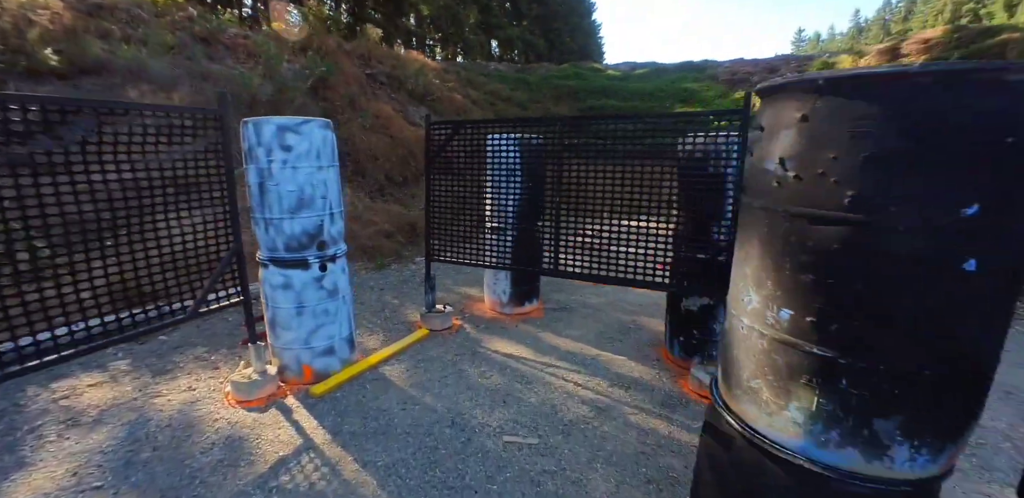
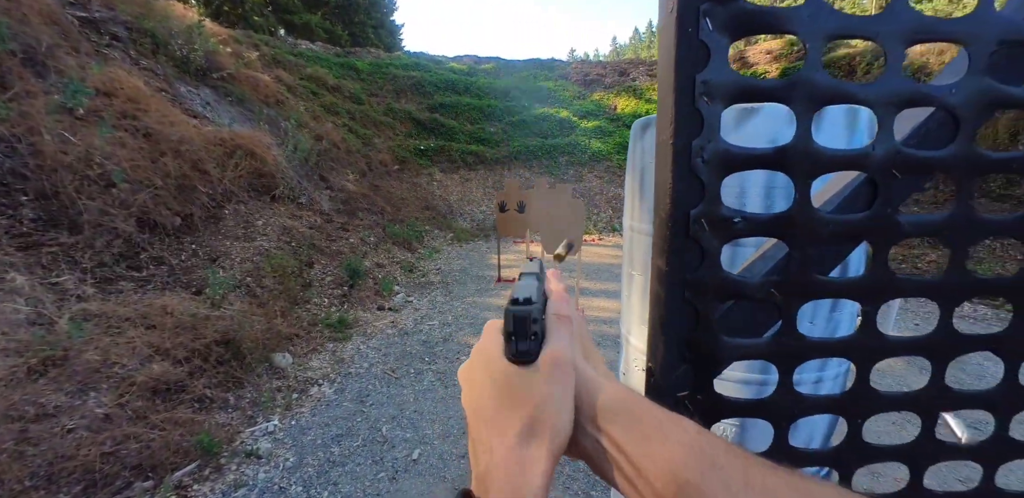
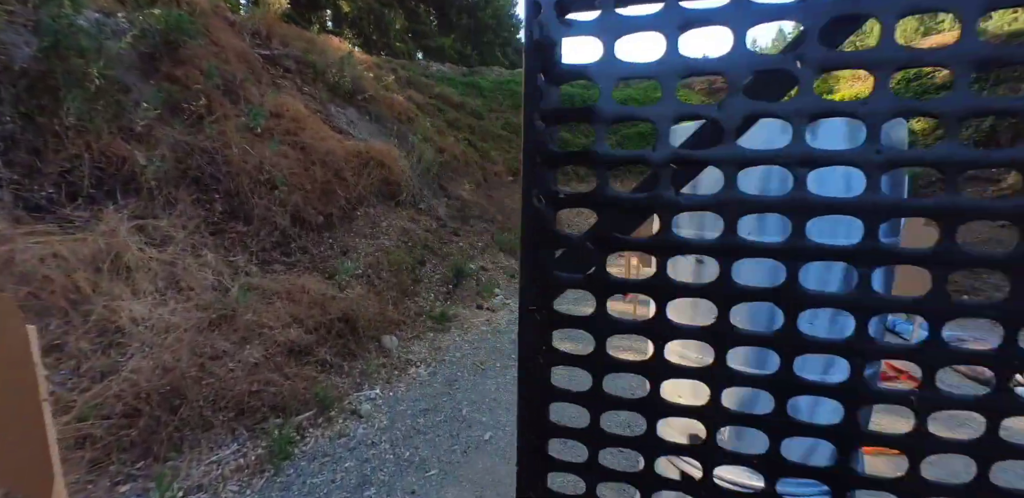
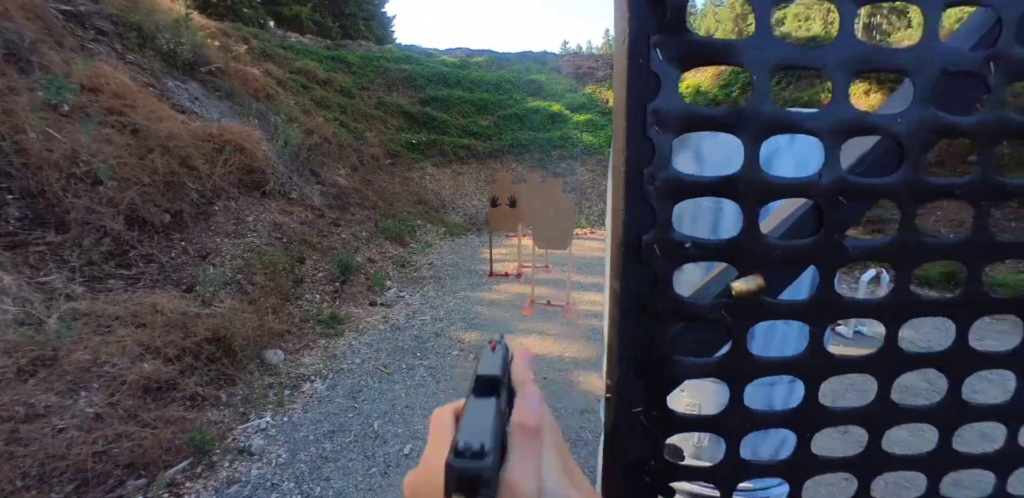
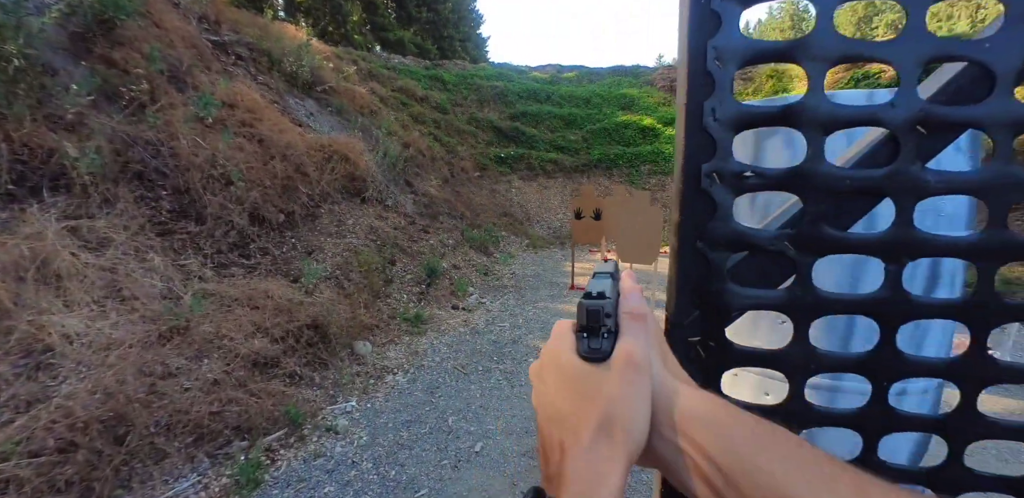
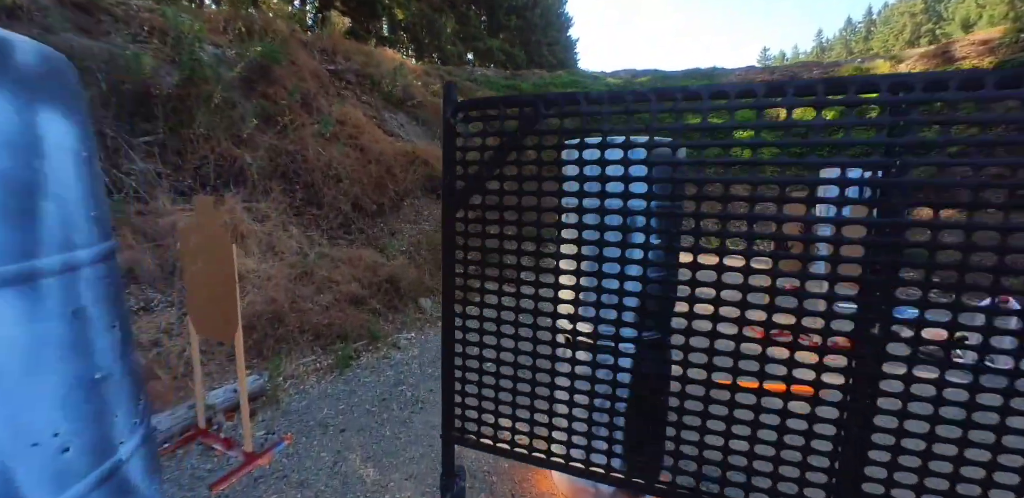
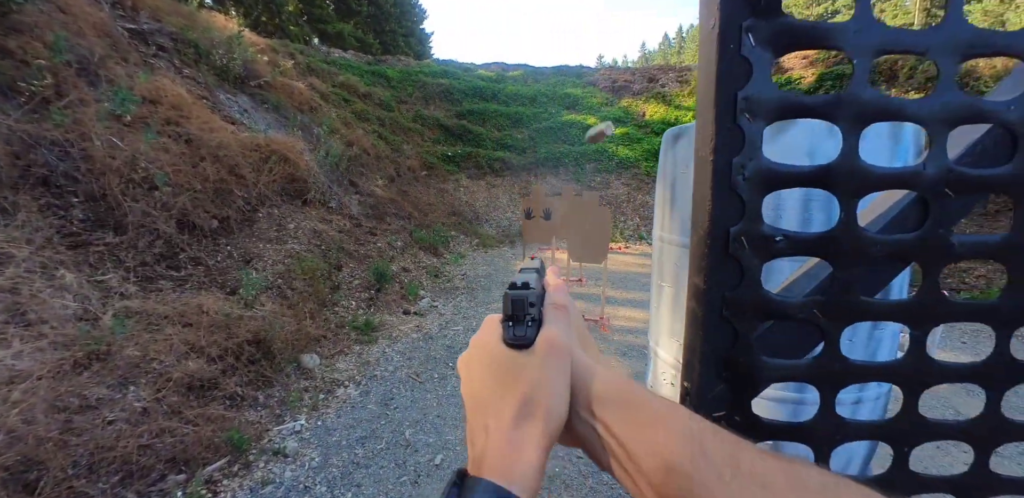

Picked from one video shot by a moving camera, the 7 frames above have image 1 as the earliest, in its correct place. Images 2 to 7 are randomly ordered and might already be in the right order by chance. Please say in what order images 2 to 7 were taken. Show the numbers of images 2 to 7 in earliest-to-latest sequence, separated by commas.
6, 3, 5, 7, 2, 4
